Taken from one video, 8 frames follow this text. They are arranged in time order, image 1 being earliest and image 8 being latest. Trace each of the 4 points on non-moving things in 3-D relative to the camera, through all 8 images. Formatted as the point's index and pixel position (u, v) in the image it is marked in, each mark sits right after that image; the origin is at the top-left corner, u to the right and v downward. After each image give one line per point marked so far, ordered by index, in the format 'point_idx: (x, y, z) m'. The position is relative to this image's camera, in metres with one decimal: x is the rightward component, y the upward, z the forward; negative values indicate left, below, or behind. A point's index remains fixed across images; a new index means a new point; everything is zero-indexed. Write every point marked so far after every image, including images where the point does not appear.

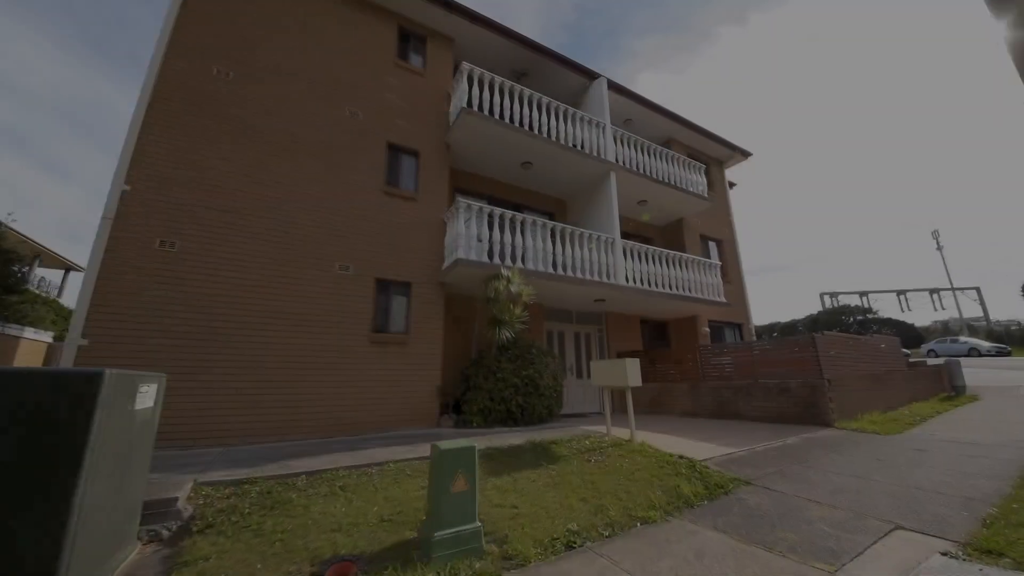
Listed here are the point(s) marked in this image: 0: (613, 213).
0: (+2.5, +1.8, +9.4) m
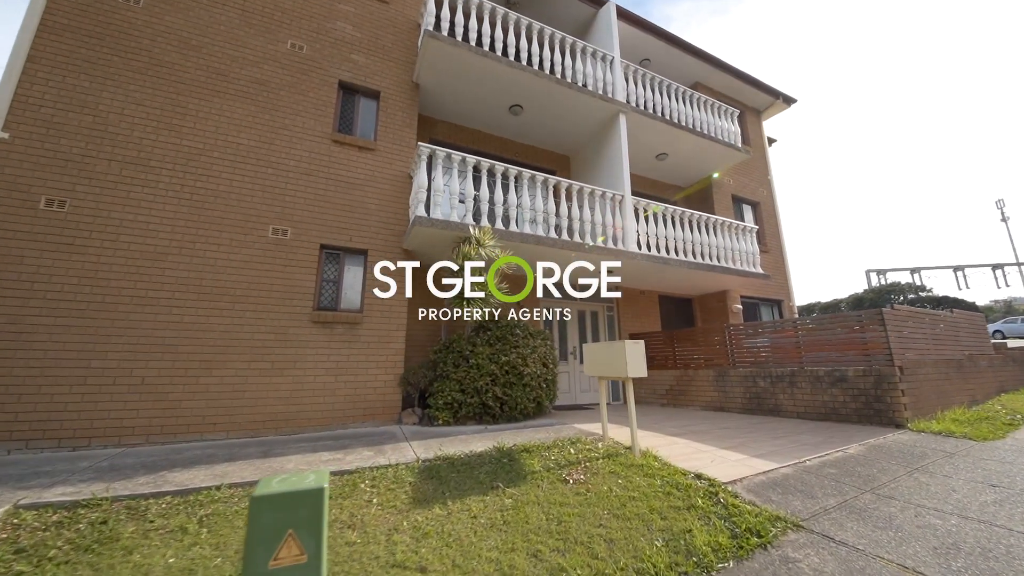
0: (+2.2, +2.4, +7.7) m
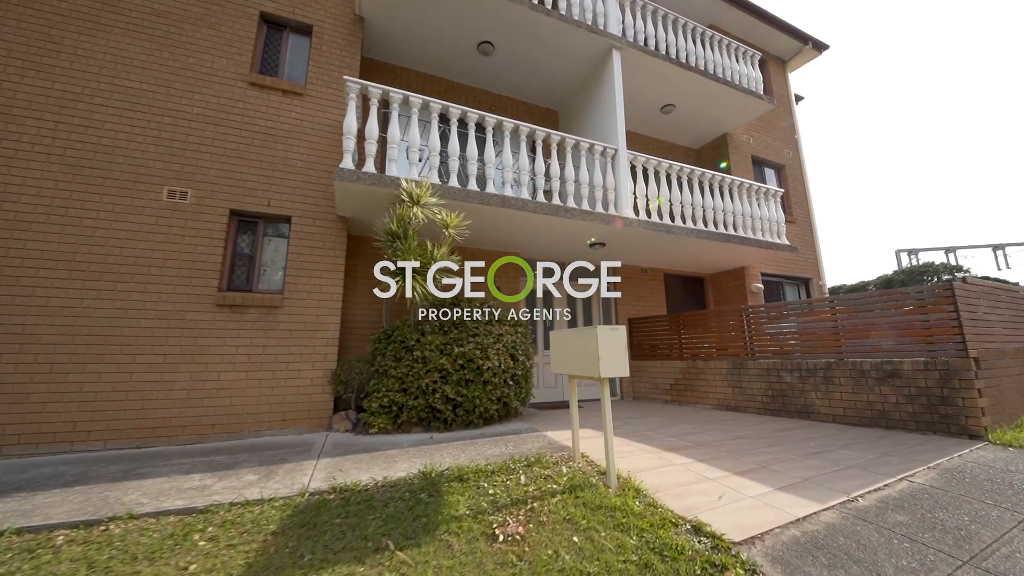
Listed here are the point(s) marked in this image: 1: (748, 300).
0: (+1.7, +2.8, +6.3) m
1: (+4.9, -0.2, +8.1) m
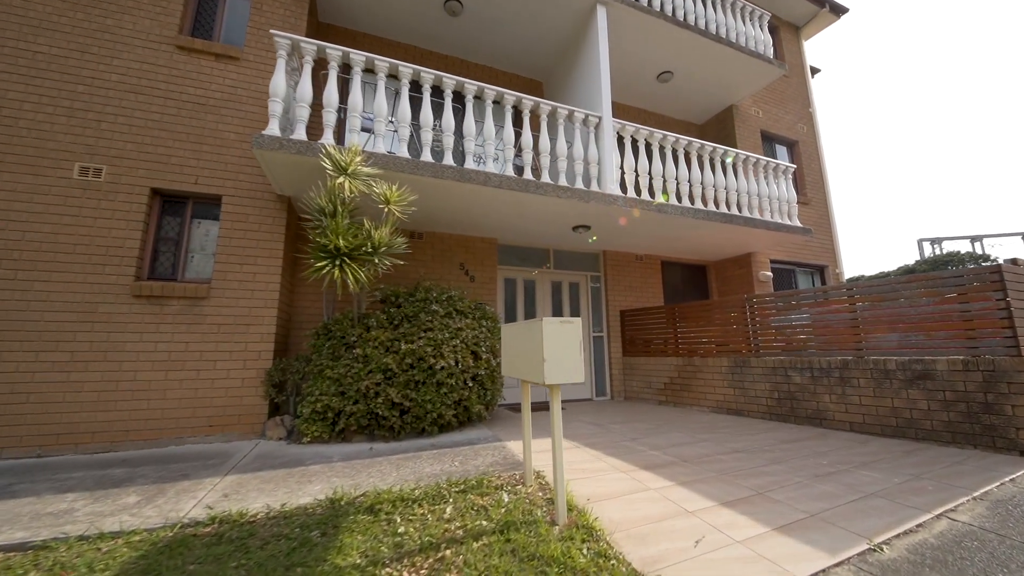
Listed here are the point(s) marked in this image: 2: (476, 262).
0: (+1.3, +3.0, +5.6) m
1: (+4.6, 0.0, +7.3) m
2: (-0.6, +0.4, +6.0) m
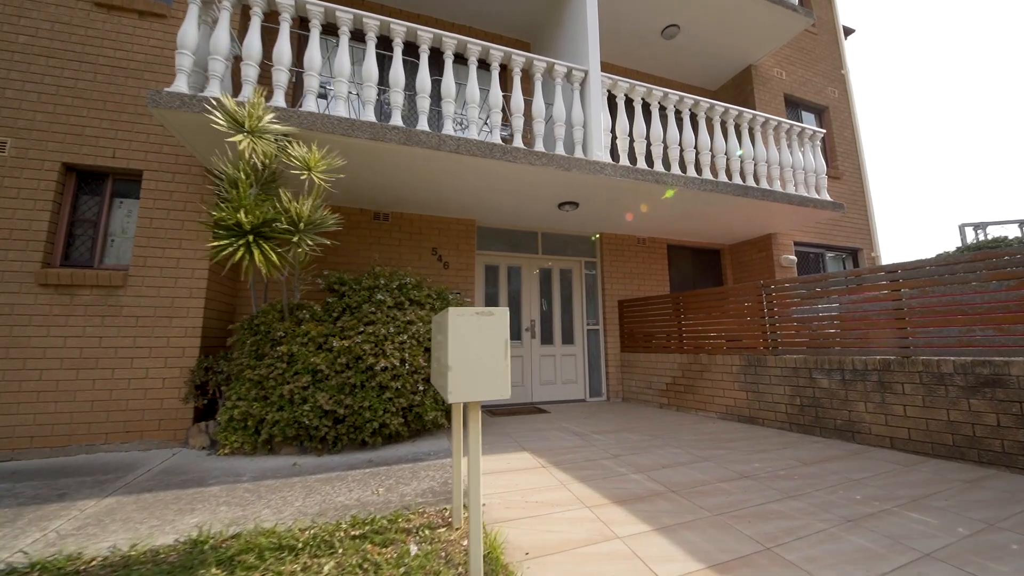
0: (+0.9, +3.2, +4.7) m
1: (+4.3, +0.2, +6.4) m
2: (-0.9, +0.6, +5.3) m
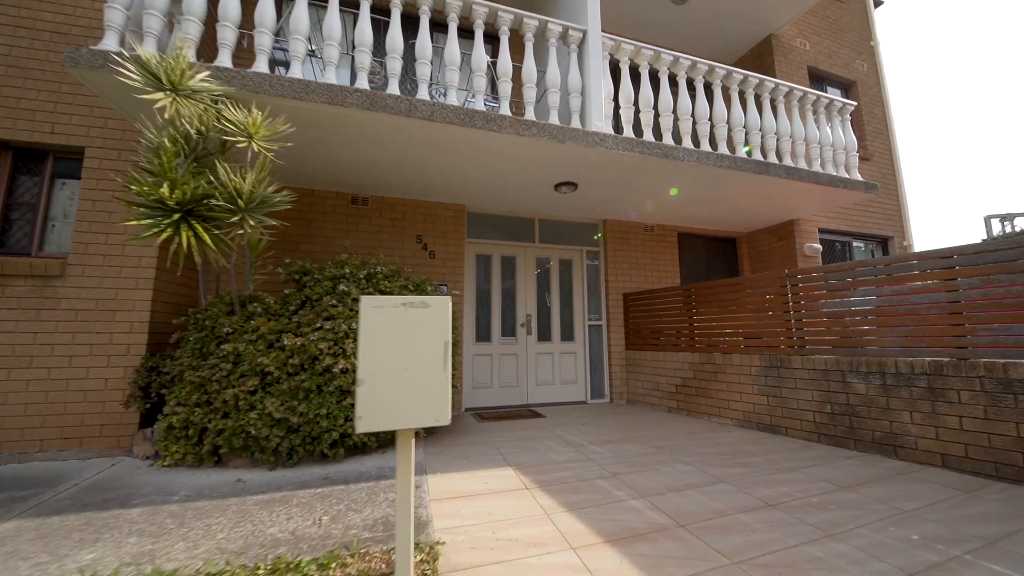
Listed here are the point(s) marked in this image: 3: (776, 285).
0: (+0.8, +3.3, +4.2) m
1: (+4.2, +0.4, +5.8) m
2: (-1.0, +0.7, +4.8) m
3: (+2.8, 0.0, +4.1) m
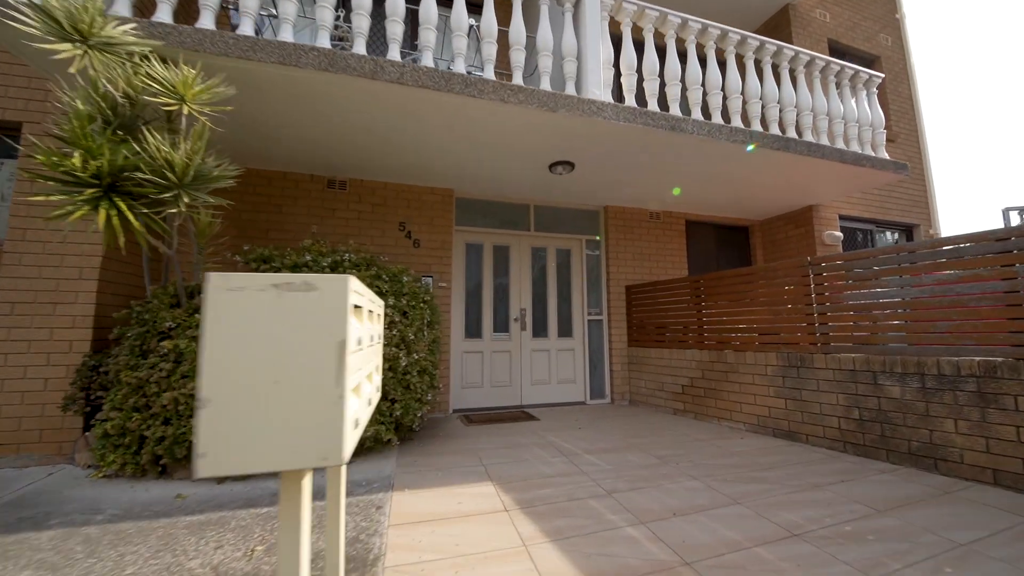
0: (+0.7, +3.3, +3.7) m
1: (+4.2, +0.5, +5.3) m
2: (-1.1, +0.8, +4.4) m
3: (+2.7, +0.1, +3.7) m
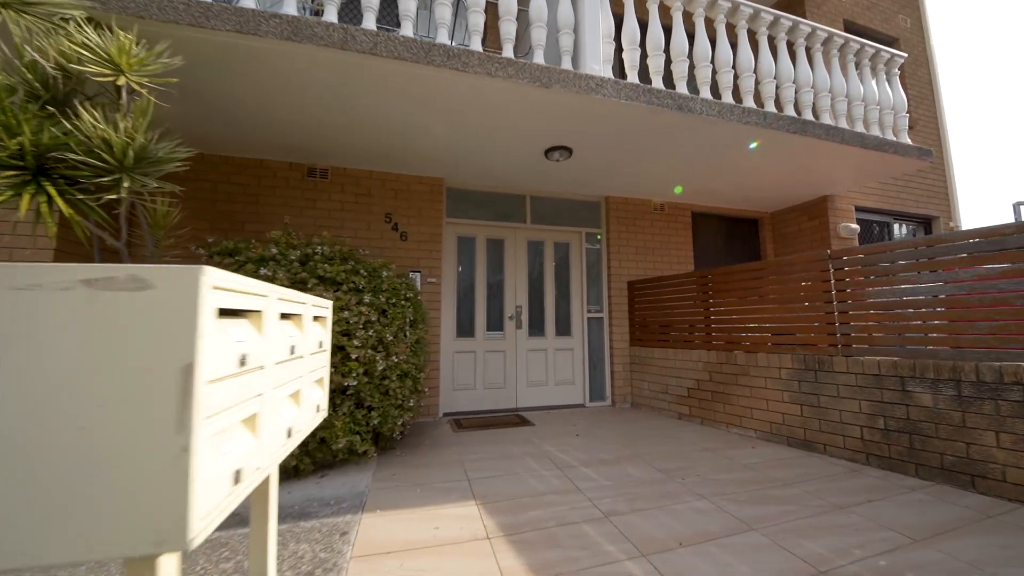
0: (+0.6, +3.4, +3.4) m
1: (+4.1, +0.5, +5.0) m
2: (-1.1, +0.8, +4.2) m
3: (+2.6, +0.2, +3.4) m
